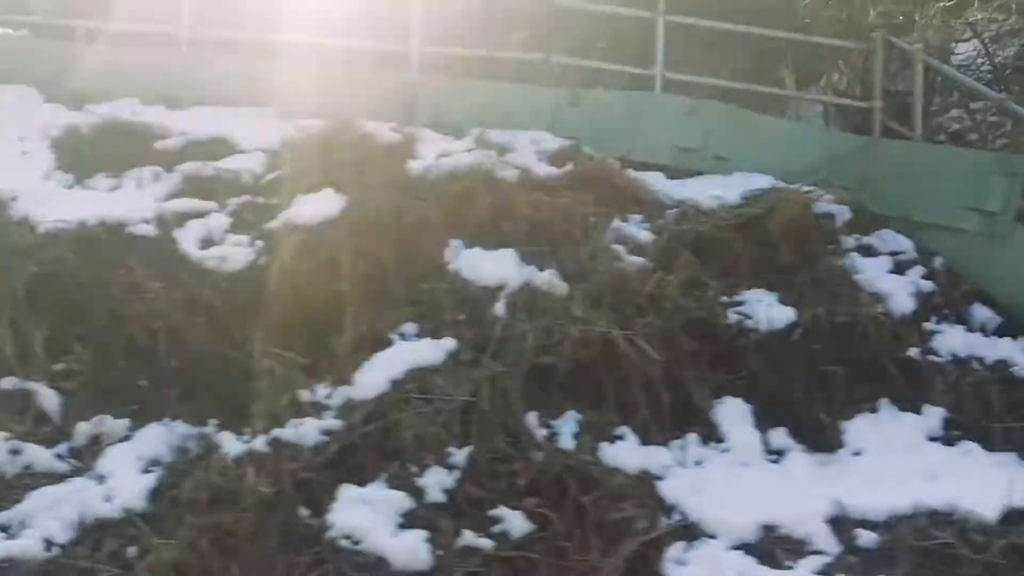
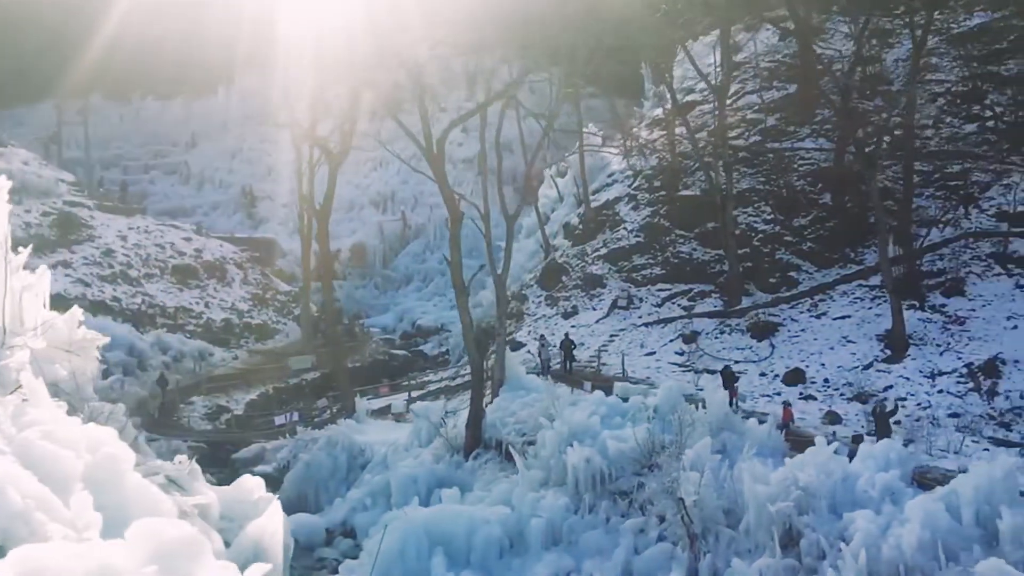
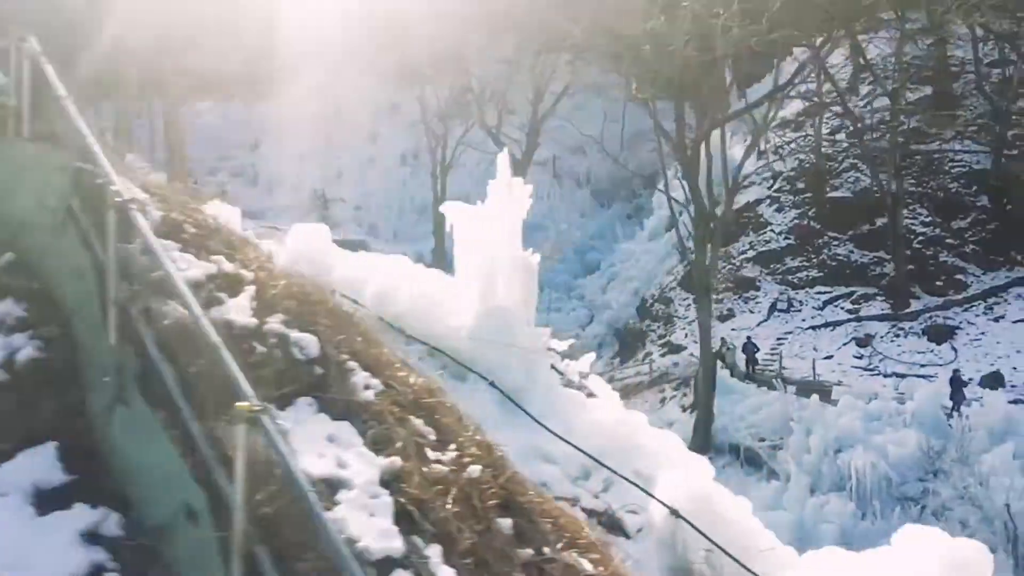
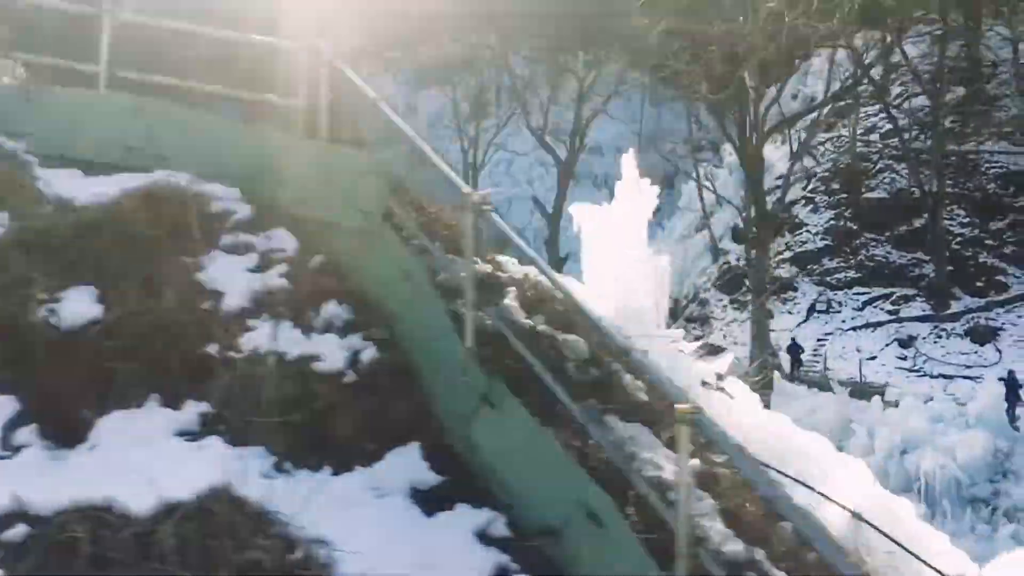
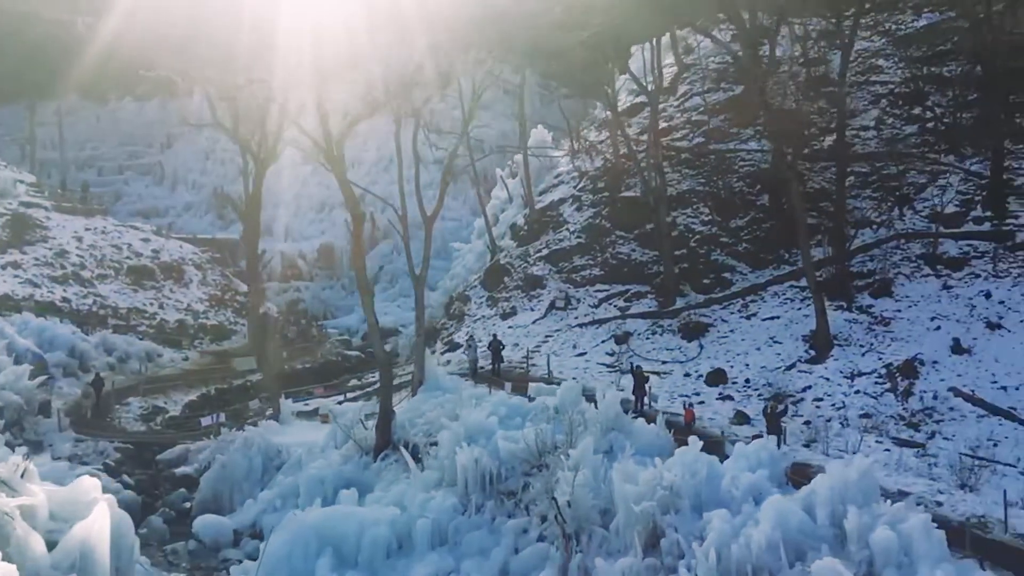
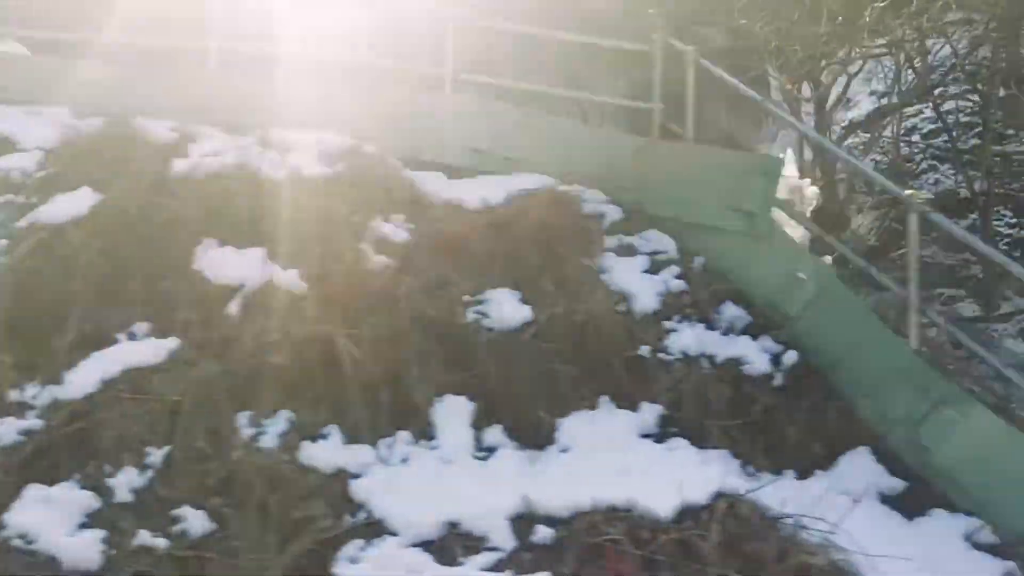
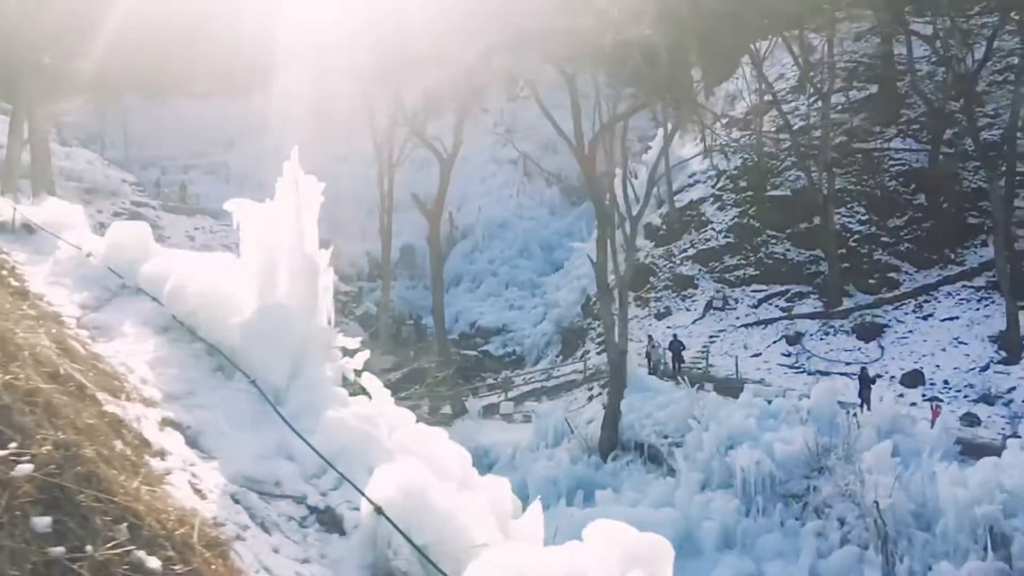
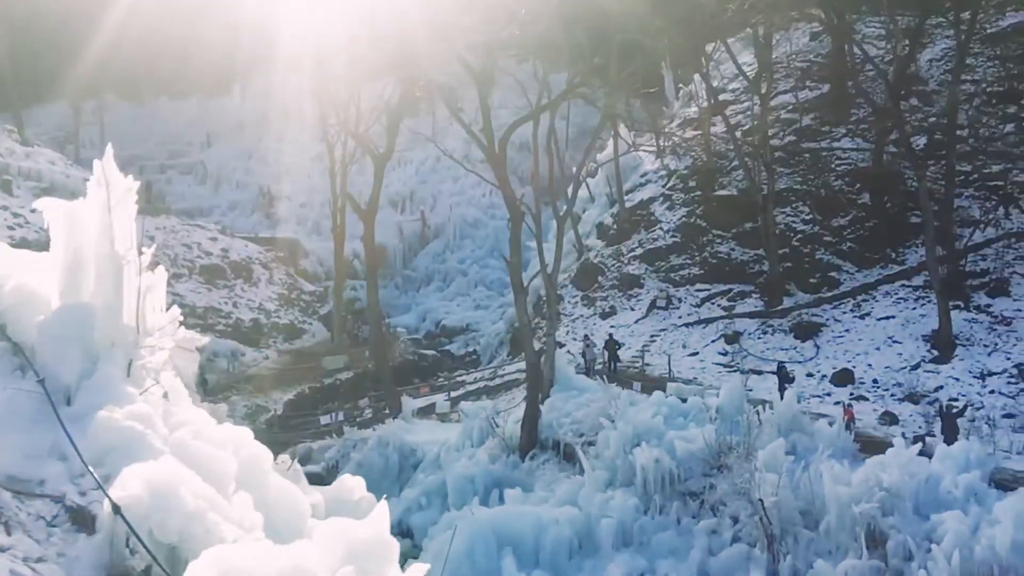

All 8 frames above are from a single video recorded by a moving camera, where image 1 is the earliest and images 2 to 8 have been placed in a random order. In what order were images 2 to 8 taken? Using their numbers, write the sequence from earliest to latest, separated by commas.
6, 4, 3, 7, 8, 2, 5
